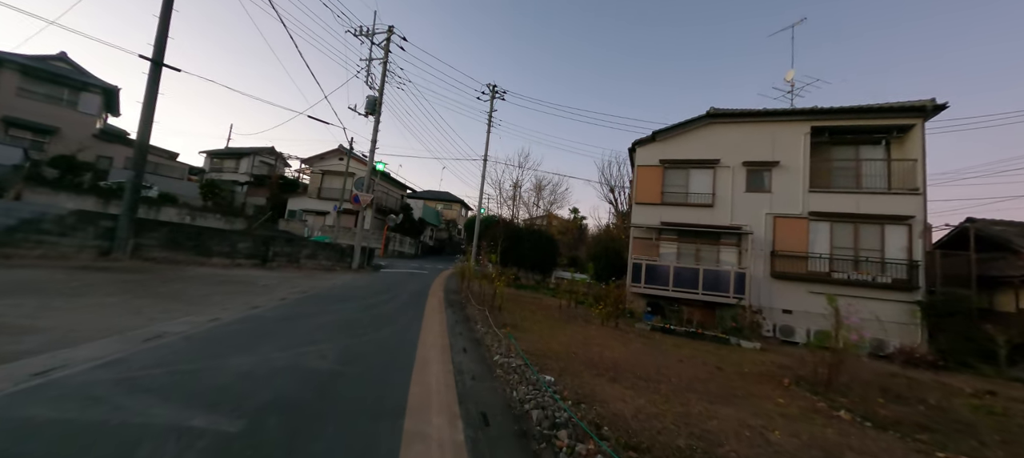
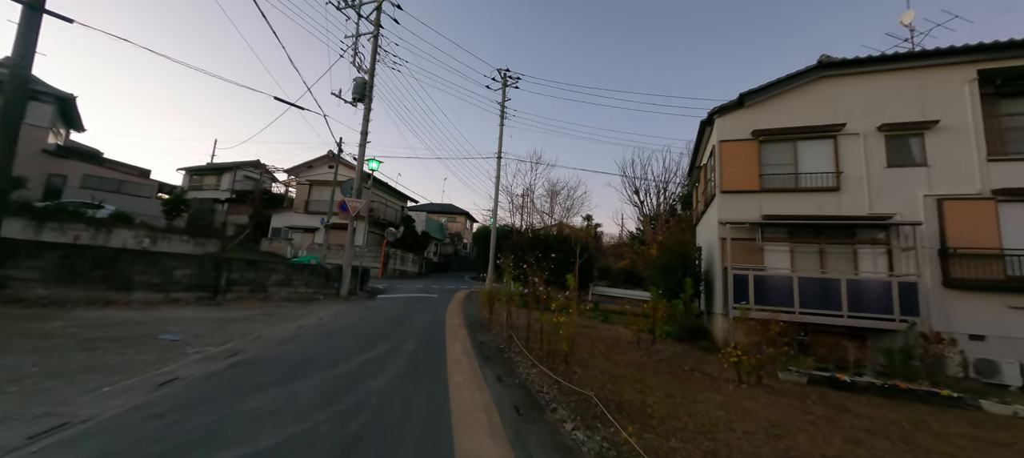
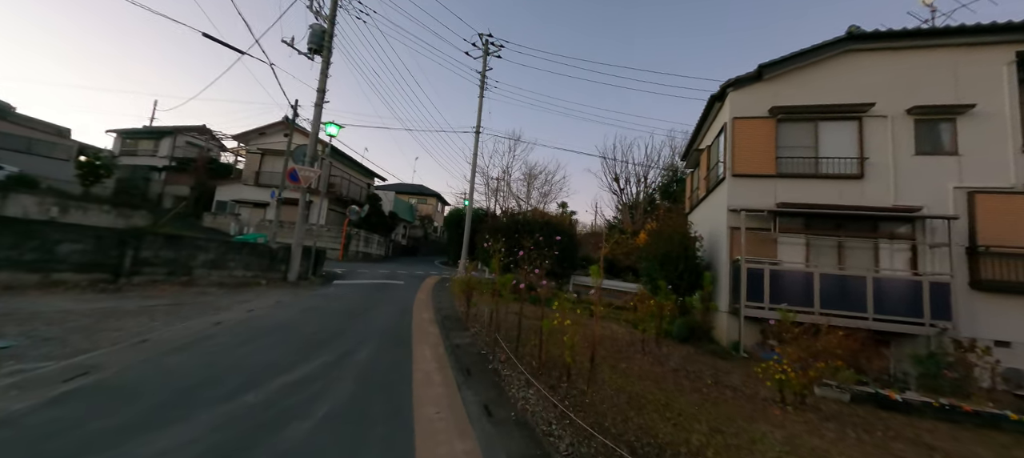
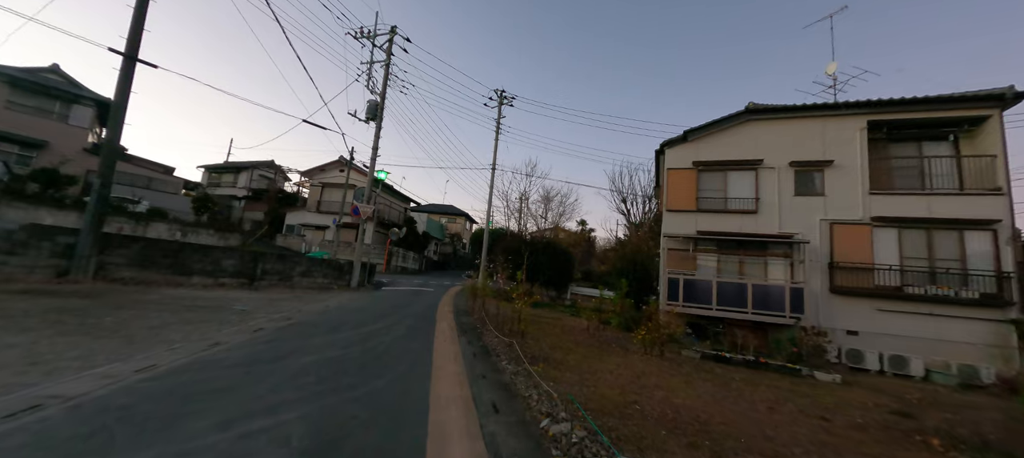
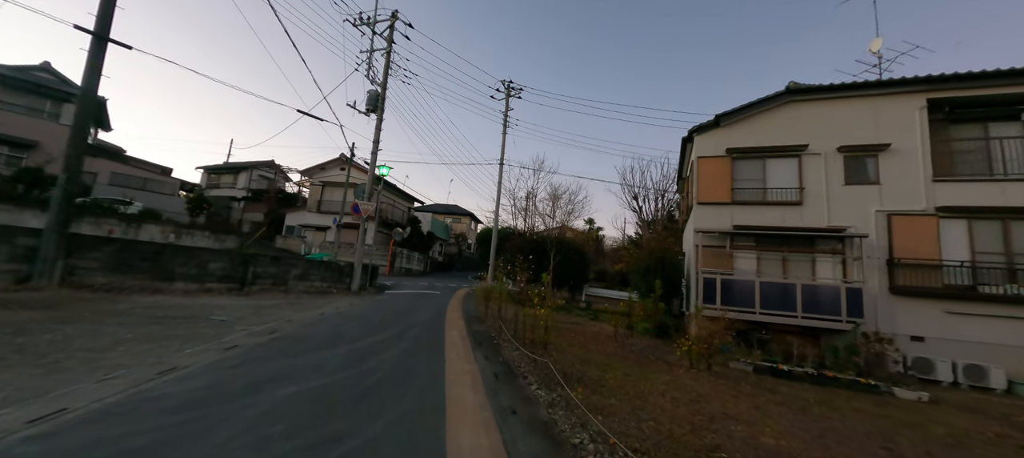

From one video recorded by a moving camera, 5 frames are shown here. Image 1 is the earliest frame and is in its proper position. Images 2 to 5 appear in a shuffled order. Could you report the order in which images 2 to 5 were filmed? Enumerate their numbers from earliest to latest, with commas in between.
4, 5, 2, 3
